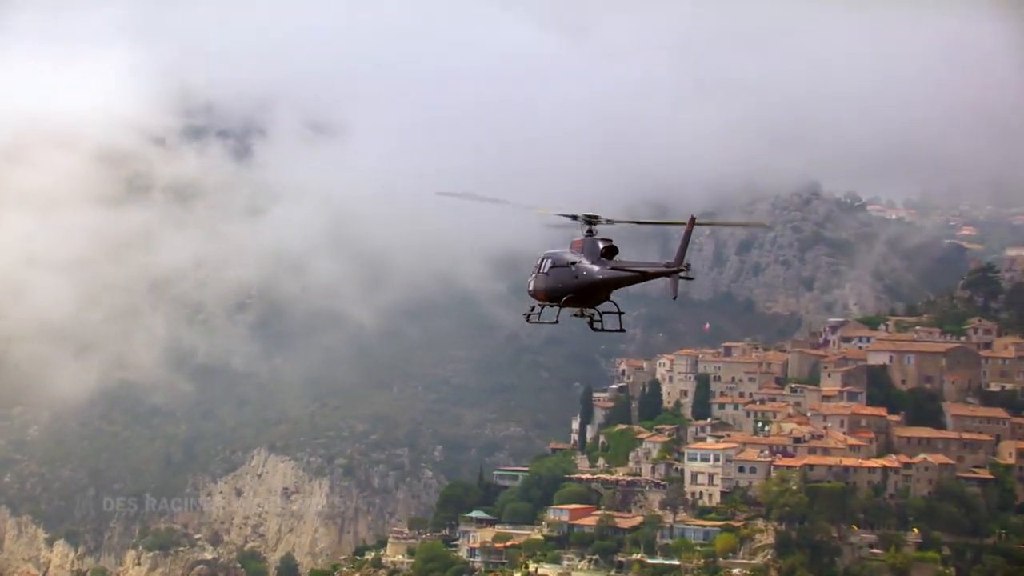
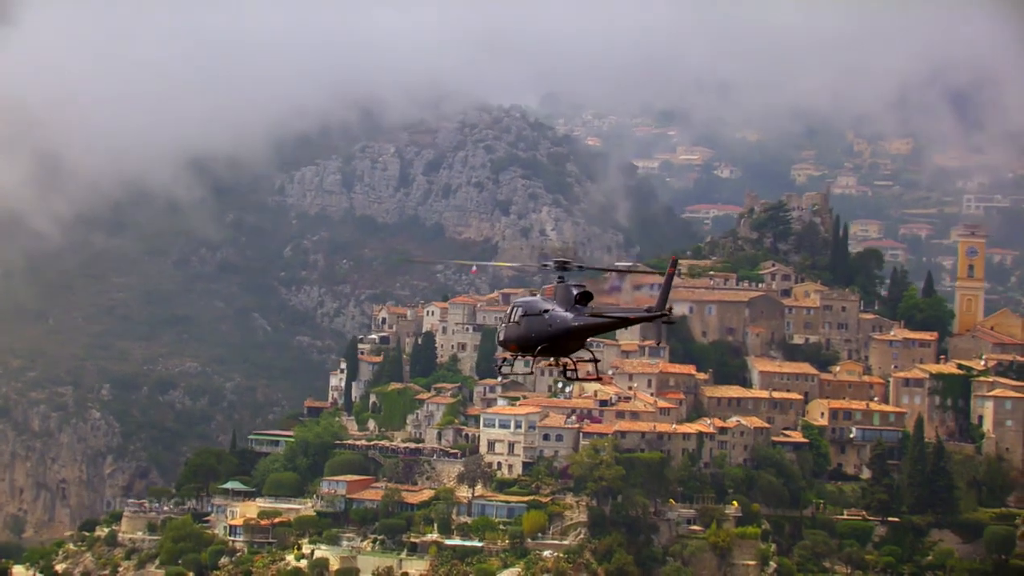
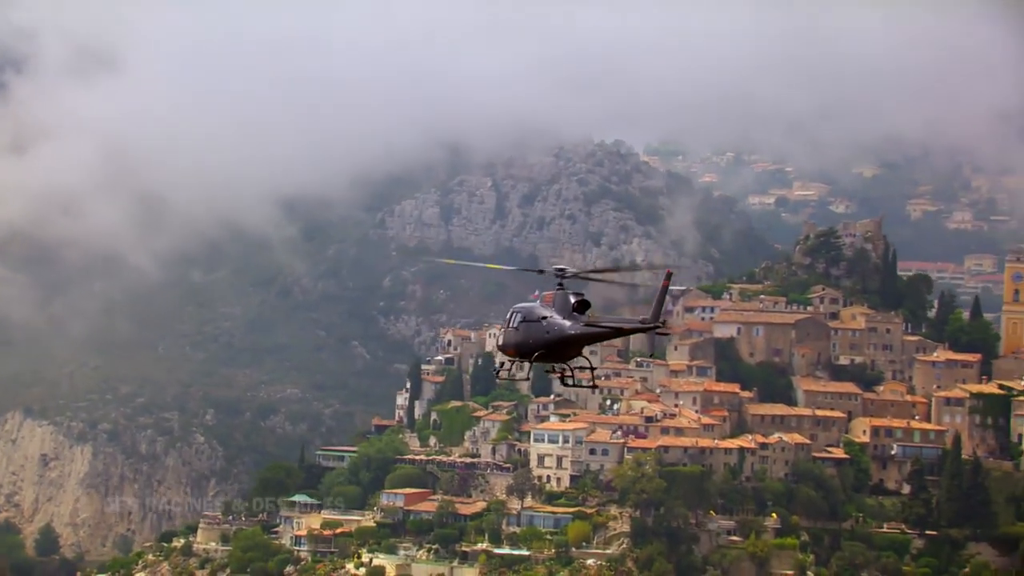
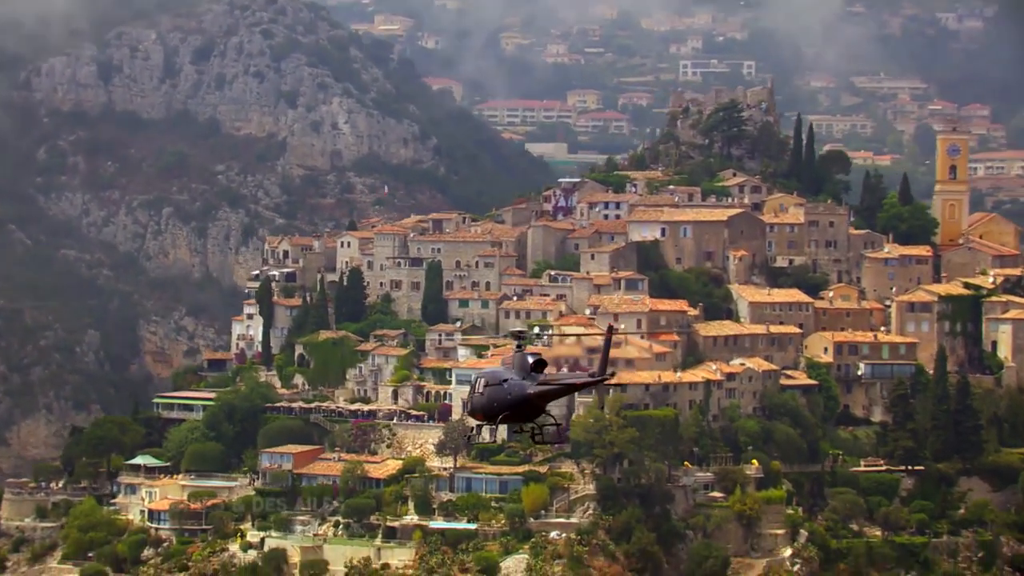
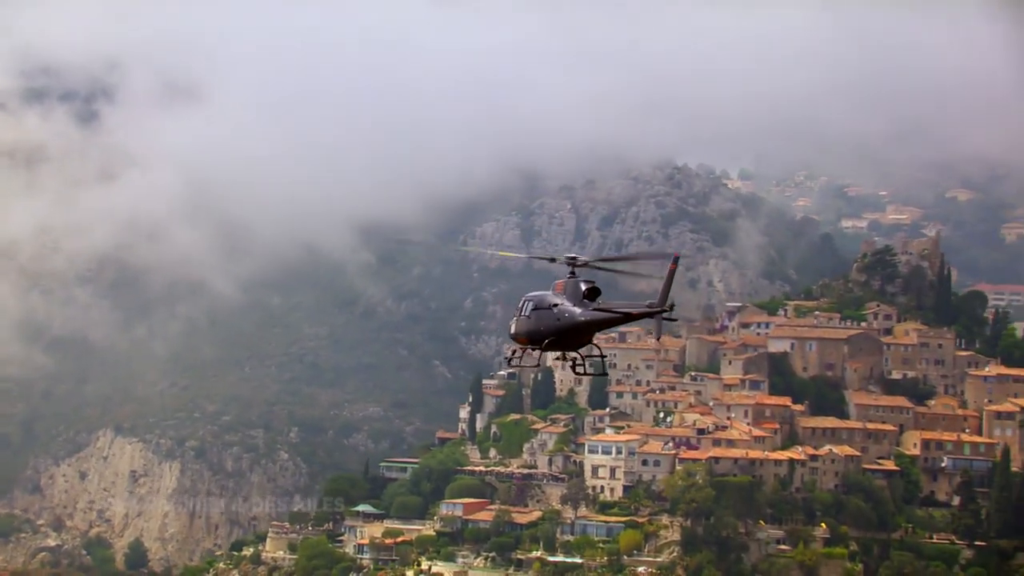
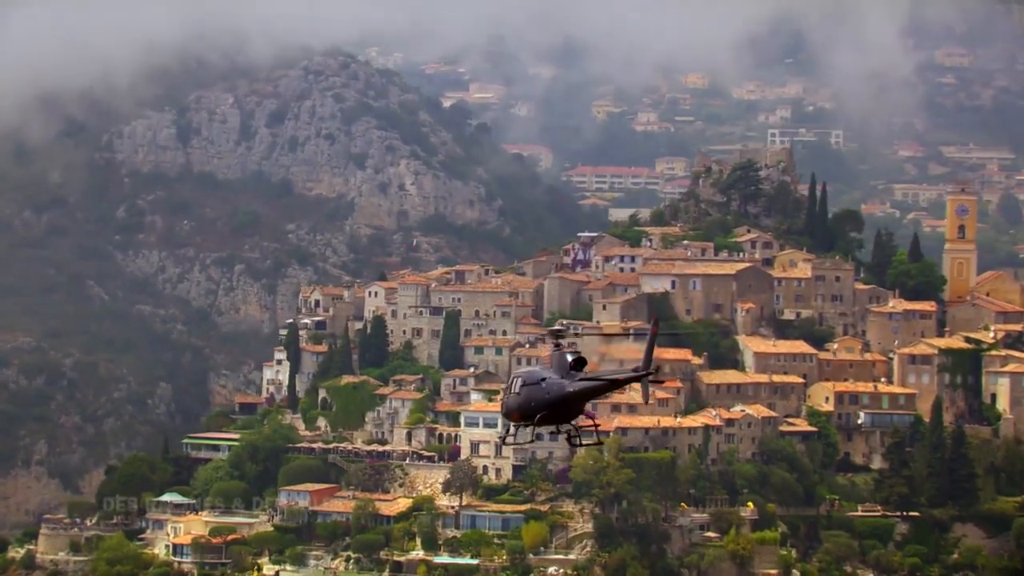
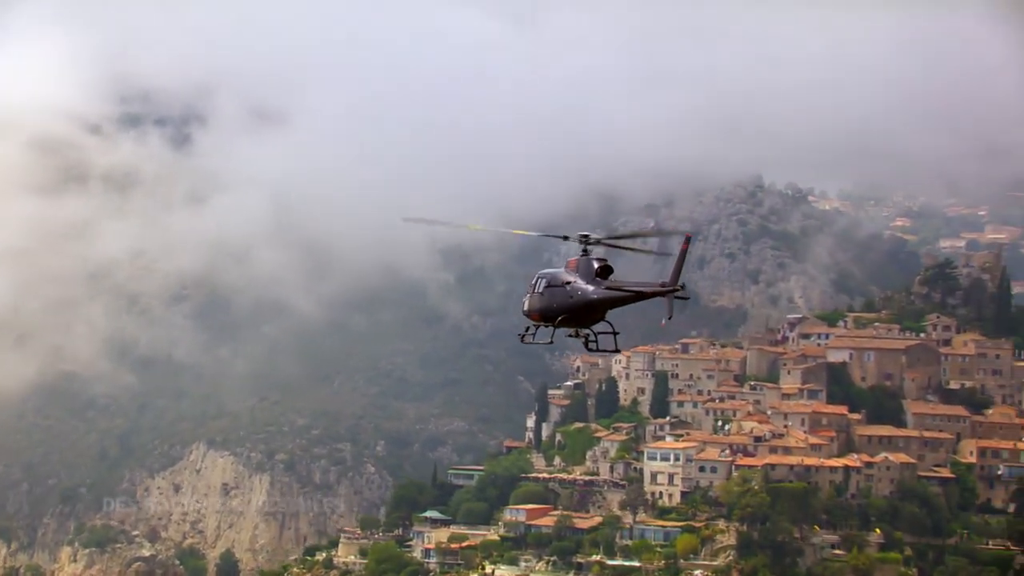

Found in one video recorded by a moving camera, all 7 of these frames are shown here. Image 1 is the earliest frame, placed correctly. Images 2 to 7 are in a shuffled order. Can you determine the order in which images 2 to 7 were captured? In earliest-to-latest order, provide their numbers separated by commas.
7, 5, 3, 2, 6, 4
